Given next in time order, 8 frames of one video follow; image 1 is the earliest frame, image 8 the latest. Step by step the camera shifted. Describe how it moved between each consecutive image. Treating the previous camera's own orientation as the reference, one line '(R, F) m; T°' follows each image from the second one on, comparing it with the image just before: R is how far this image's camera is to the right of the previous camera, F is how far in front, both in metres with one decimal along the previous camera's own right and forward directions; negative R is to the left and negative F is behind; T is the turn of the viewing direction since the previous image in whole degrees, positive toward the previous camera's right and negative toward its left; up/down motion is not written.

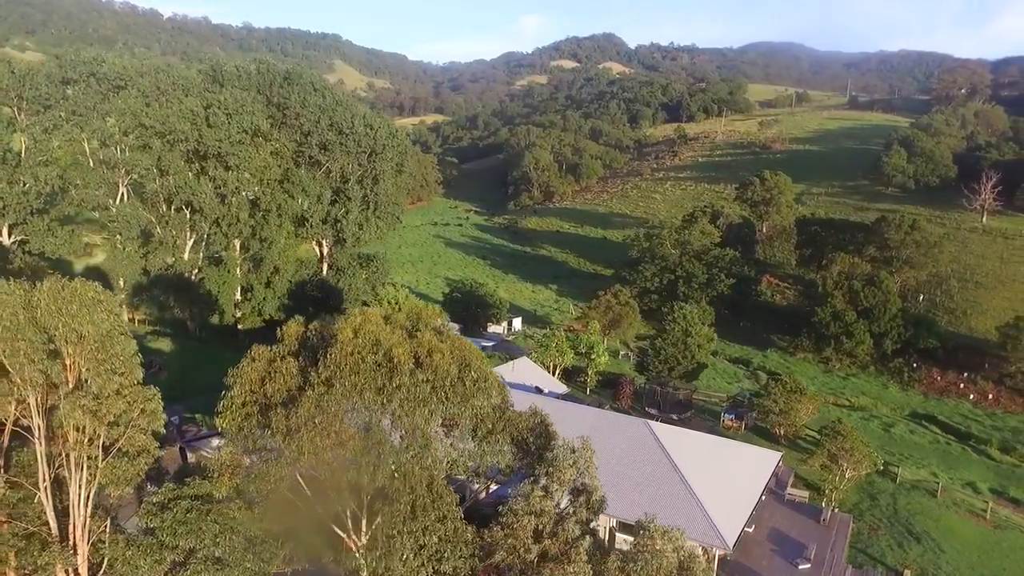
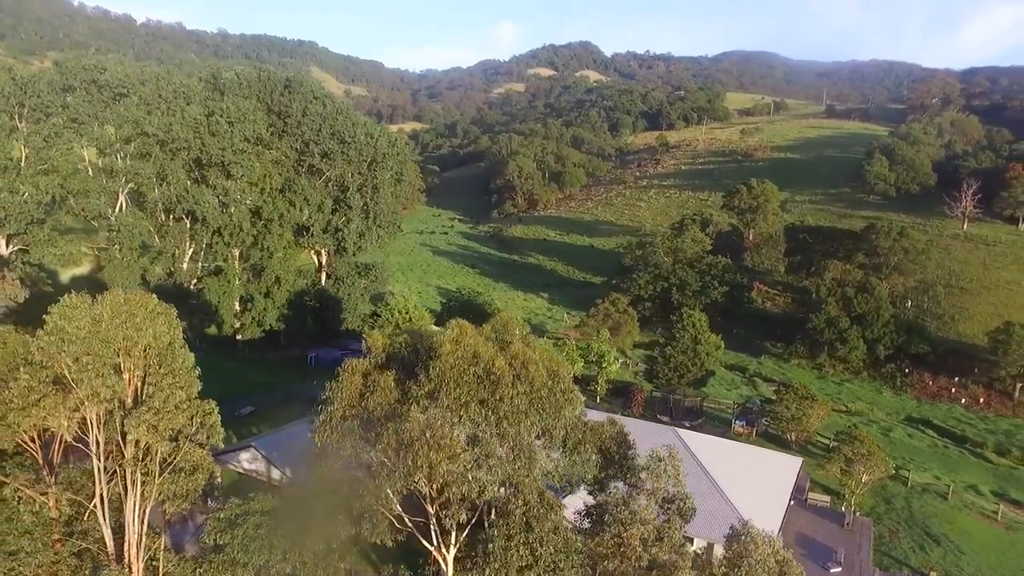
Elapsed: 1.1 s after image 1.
(-1.4, 0.0) m; +2°
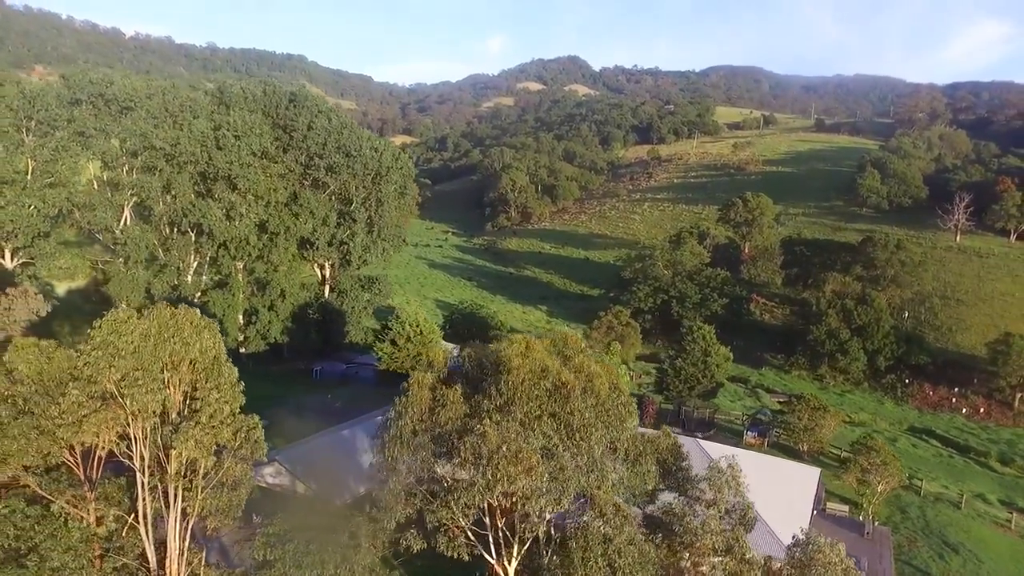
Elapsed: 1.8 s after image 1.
(-0.9, 0.0) m; +1°
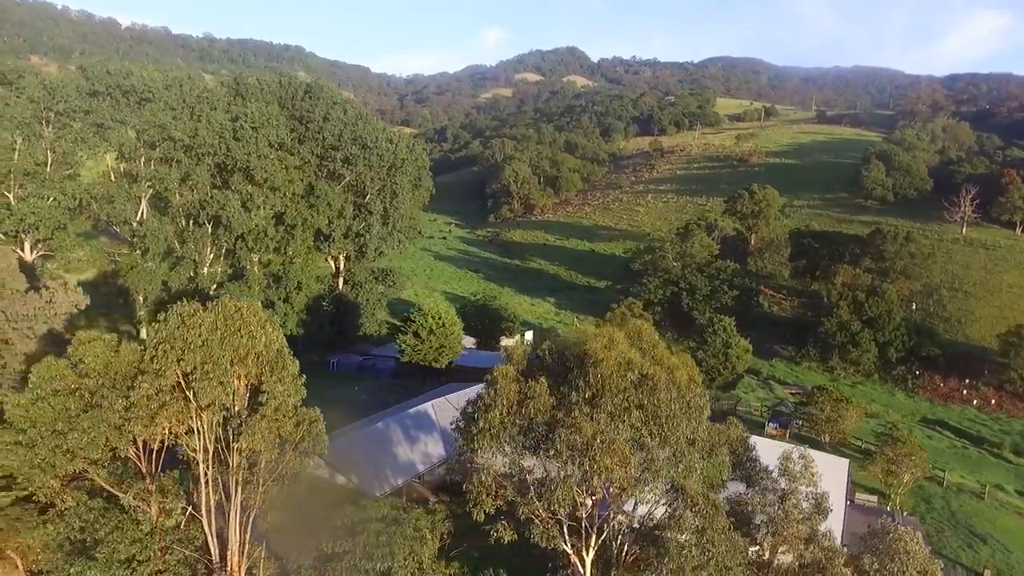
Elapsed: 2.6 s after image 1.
(-1.0, 0.0) m; 0°
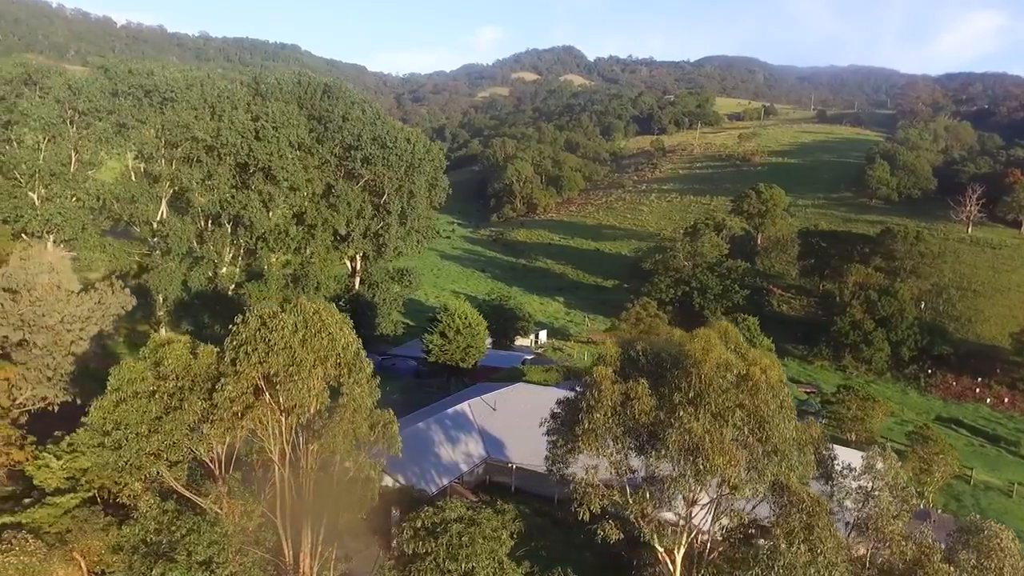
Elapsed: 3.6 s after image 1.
(-1.3, -0.1) m; 0°
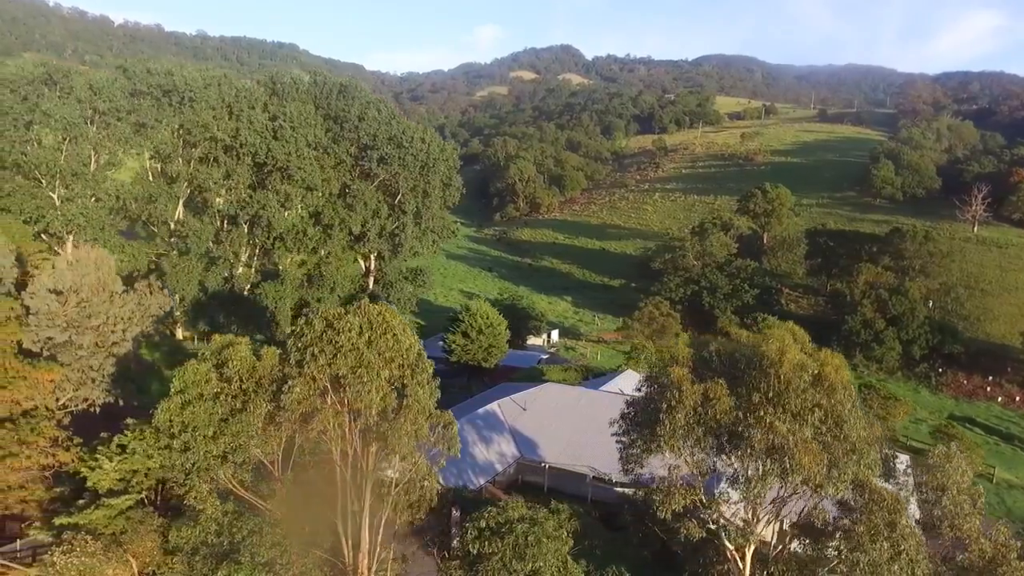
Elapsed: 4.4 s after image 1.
(-1.0, -0.1) m; 0°
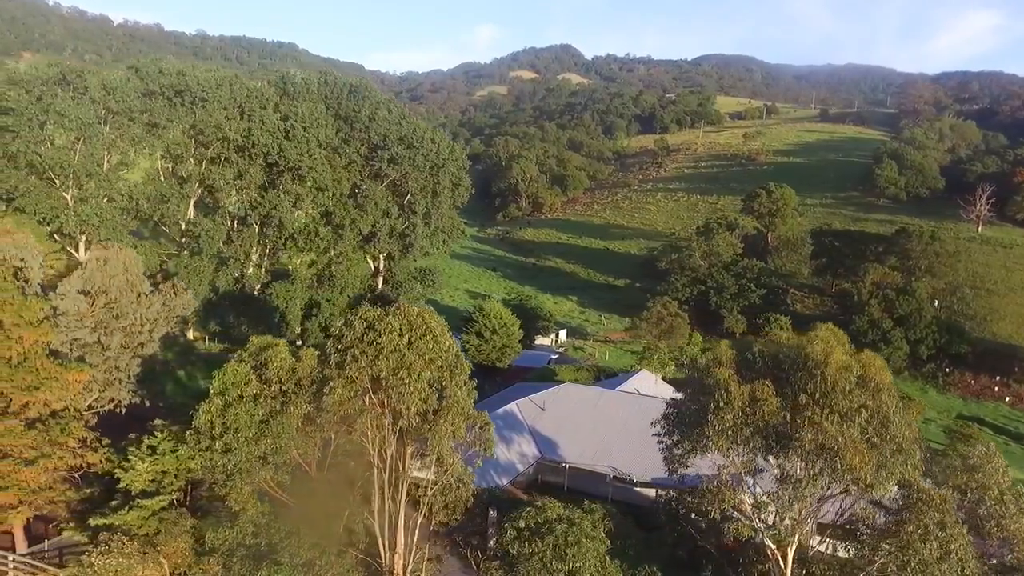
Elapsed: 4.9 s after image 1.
(-0.6, 0.0) m; 0°
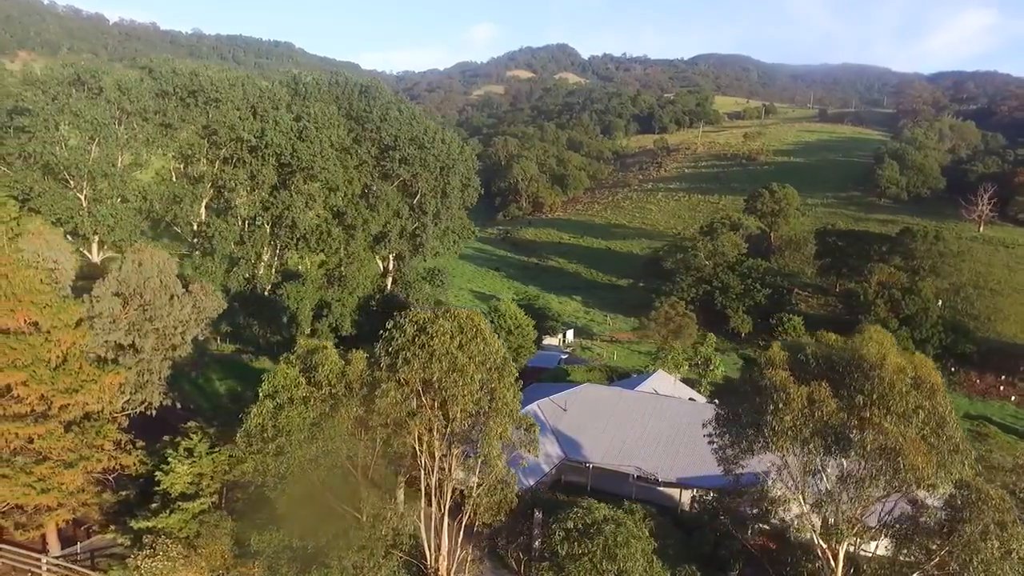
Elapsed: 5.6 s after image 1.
(-0.8, -0.1) m; 0°
